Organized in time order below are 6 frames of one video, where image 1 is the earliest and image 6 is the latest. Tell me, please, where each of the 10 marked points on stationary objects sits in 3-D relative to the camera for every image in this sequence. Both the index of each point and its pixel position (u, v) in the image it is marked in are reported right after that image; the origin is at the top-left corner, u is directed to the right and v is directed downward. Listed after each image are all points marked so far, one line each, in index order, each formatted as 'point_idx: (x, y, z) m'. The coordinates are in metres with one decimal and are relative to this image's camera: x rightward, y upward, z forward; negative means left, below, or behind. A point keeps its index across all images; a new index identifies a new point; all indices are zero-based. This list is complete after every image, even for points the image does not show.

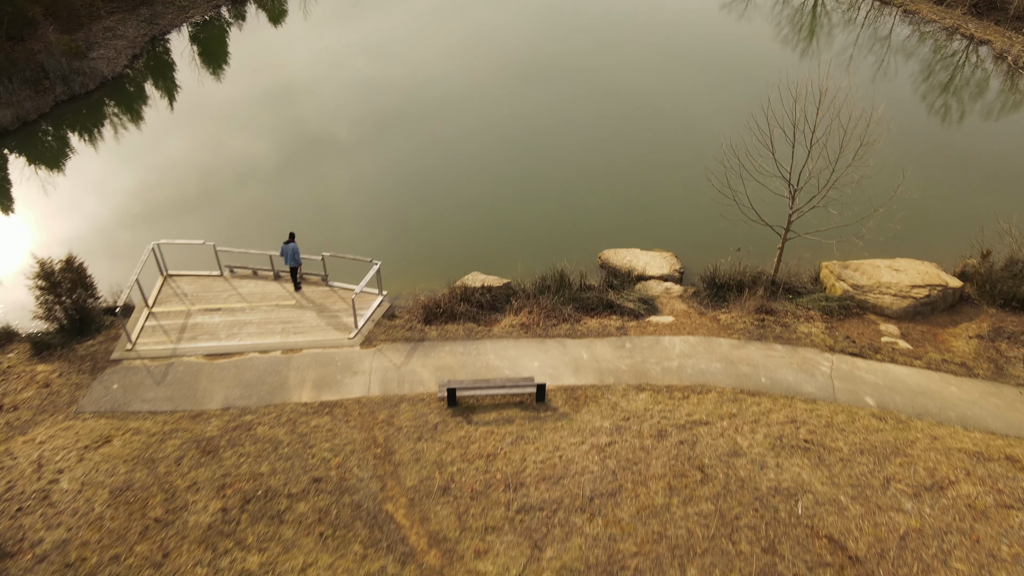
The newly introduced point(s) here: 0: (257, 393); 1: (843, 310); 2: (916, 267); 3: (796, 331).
0: (-2.8, -1.1, +8.1) m
1: (+4.2, -0.3, +9.5) m
2: (+5.4, +0.3, +10.0) m
3: (+3.4, -0.5, +9.0) m
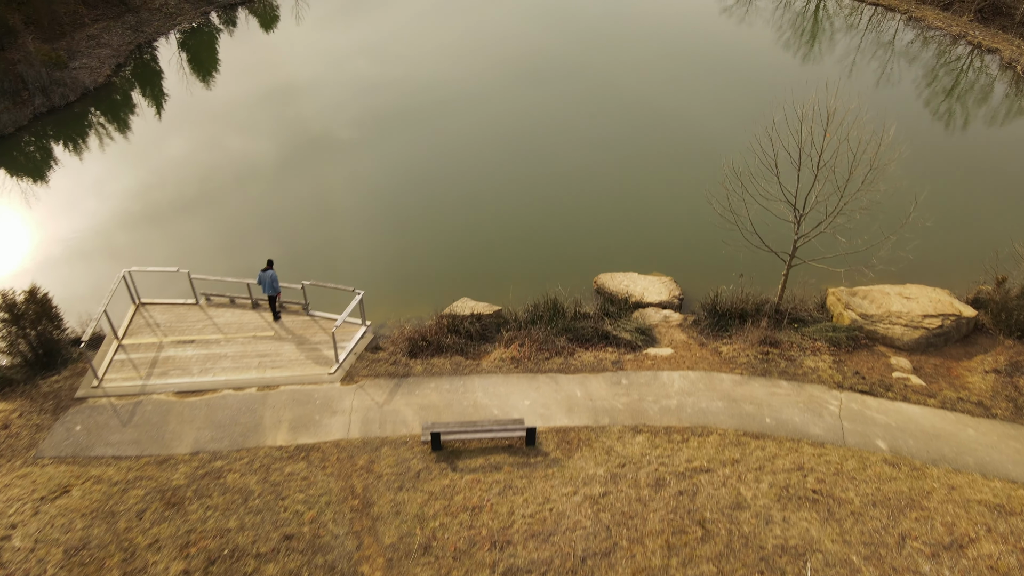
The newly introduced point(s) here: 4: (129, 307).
0: (-2.9, -1.5, +7.6) m
1: (+4.1, -0.6, +9.0) m
2: (+5.3, -0.1, +9.5) m
3: (+3.3, -0.9, +8.5) m
4: (-4.9, -0.3, +9.4) m
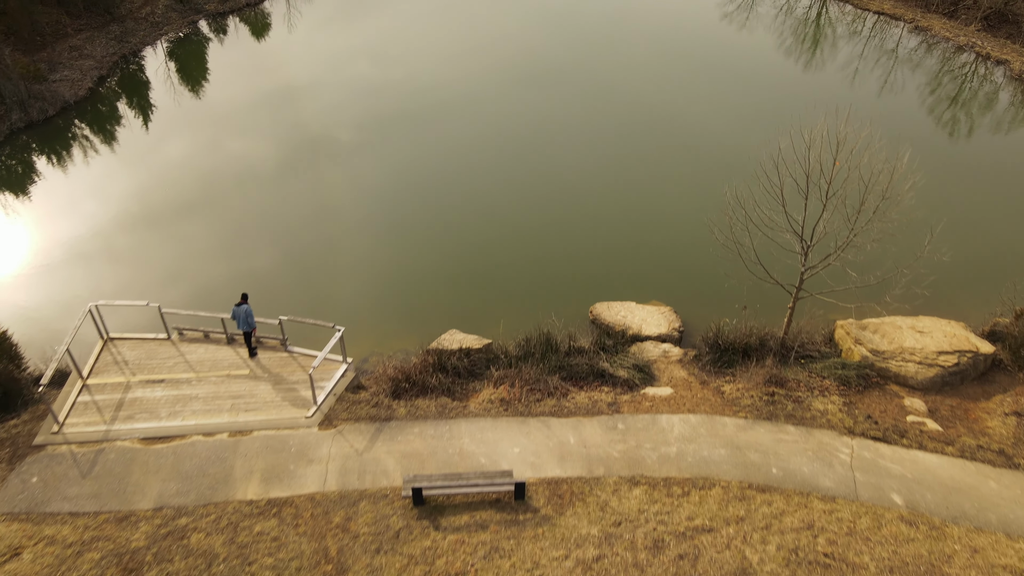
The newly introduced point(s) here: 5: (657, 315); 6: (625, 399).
0: (-3.0, -1.9, +7.1) m
1: (+4.0, -1.1, +8.5) m
2: (+5.2, -0.5, +9.0) m
3: (+3.2, -1.3, +8.0) m
4: (-5.0, -0.7, +8.9) m
5: (+2.0, -0.4, +10.0) m
6: (+1.3, -1.2, +8.3) m
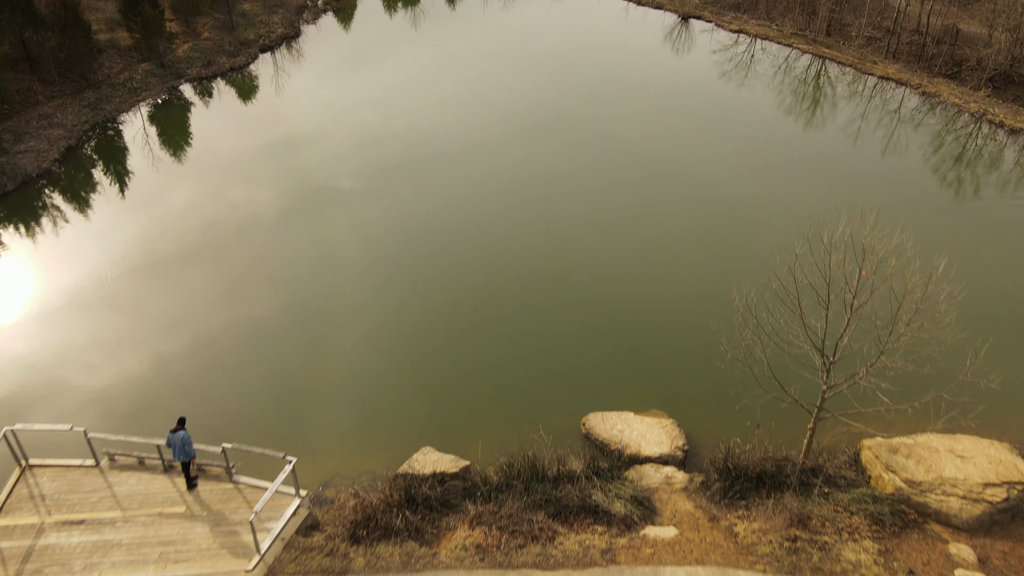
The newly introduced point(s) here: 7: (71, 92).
0: (-3.2, -3.0, +5.9) m
1: (+3.8, -2.3, +7.3) m
2: (+5.0, -1.7, +7.9) m
3: (+3.0, -2.5, +6.8) m
4: (-5.2, -1.9, +7.7) m
5: (+1.7, -1.7, +8.9) m
6: (+1.0, -2.4, +7.1) m
7: (-11.0, +4.9, +18.7) m
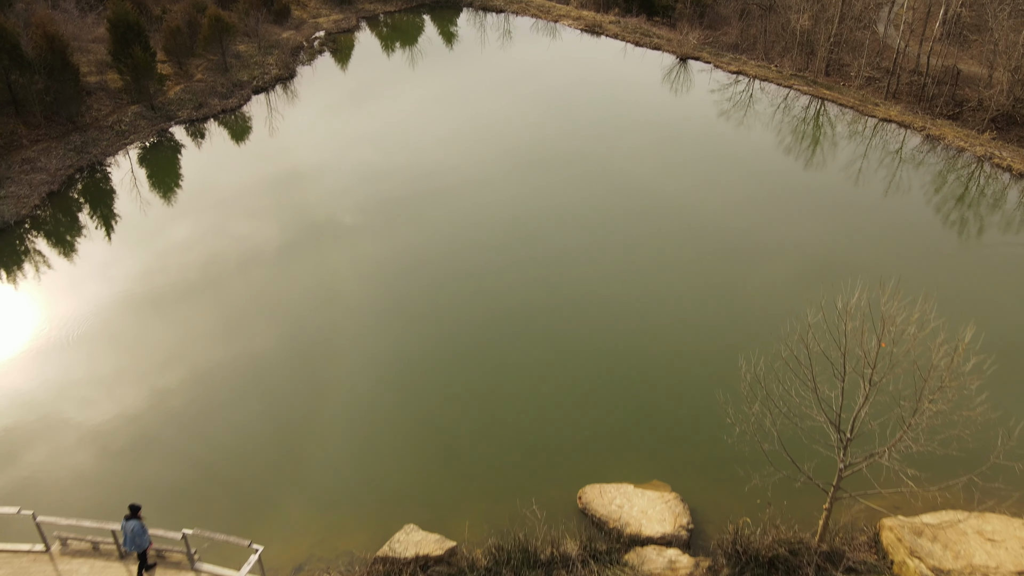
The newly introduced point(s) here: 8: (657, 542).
0: (-3.3, -3.6, +5.2) m
1: (+3.7, -2.9, +6.6) m
2: (+4.9, -2.4, +7.2) m
3: (+2.9, -3.1, +6.1) m
4: (-5.3, -2.5, +7.1) m
5: (+1.6, -2.4, +8.2) m
6: (+0.9, -3.1, +6.4) m
7: (-11.1, +3.8, +18.3) m
8: (+1.5, -2.6, +7.7) m
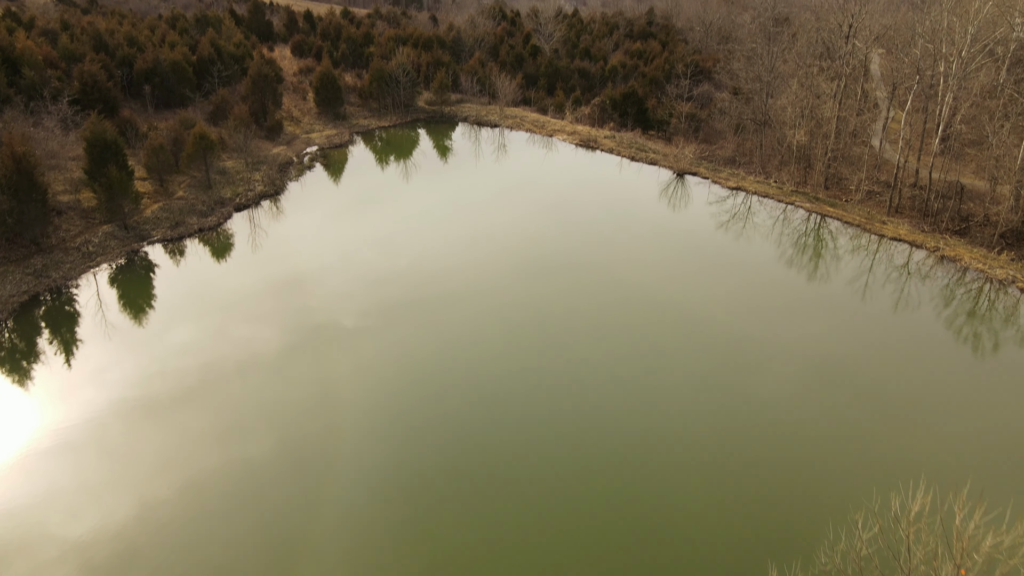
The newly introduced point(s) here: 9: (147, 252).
0: (-3.6, -4.8, +3.3) m
1: (+3.4, -4.3, +4.8) m
2: (+4.7, -3.8, +5.5) m
3: (+2.7, -4.4, +4.3) m
4: (-5.5, -4.0, +5.3) m
5: (+1.4, -4.0, +6.5) m
6: (+0.7, -4.4, +4.6) m
7: (-11.4, +0.7, +17.3) m
8: (+1.3, -4.1, +6.0) m
9: (-9.4, +0.9, +19.1) m
